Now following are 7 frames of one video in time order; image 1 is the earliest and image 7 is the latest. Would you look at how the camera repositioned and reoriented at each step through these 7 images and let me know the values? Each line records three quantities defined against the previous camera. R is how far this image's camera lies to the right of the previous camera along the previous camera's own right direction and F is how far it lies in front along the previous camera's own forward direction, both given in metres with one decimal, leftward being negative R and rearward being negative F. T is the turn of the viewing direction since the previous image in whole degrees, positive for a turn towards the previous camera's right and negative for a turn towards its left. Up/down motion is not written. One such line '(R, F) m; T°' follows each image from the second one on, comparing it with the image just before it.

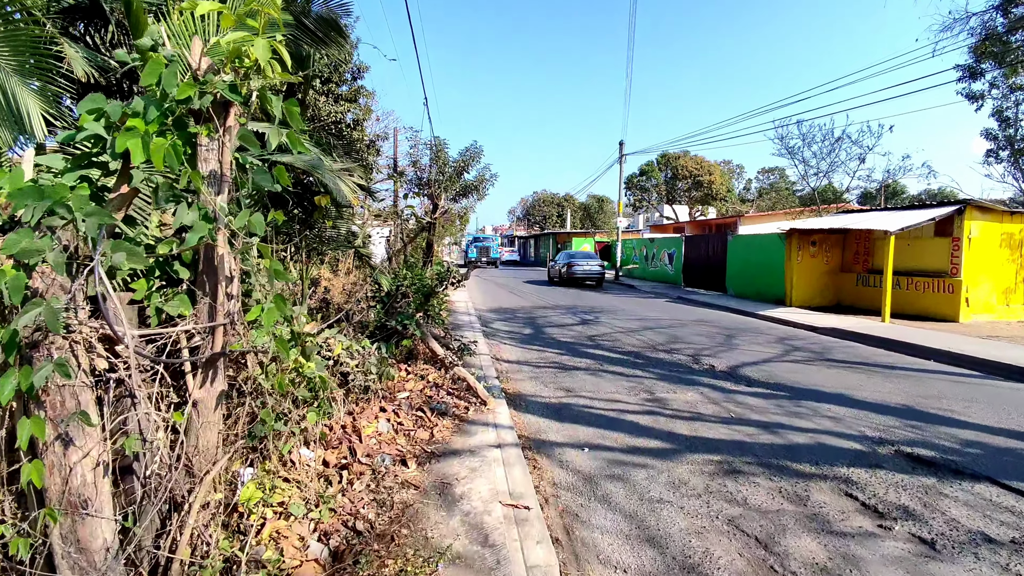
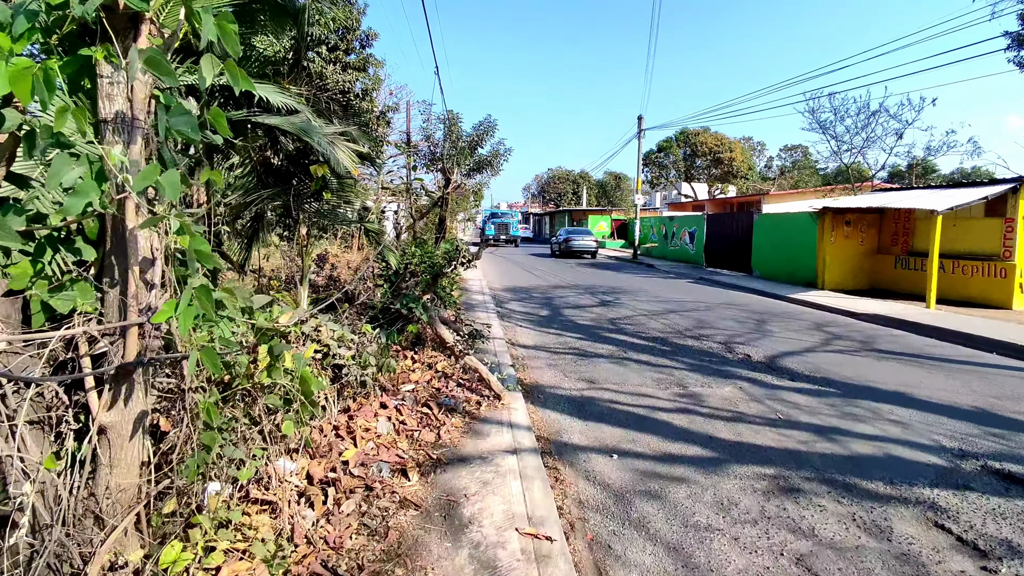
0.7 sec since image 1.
(0.0, +0.6) m; -1°
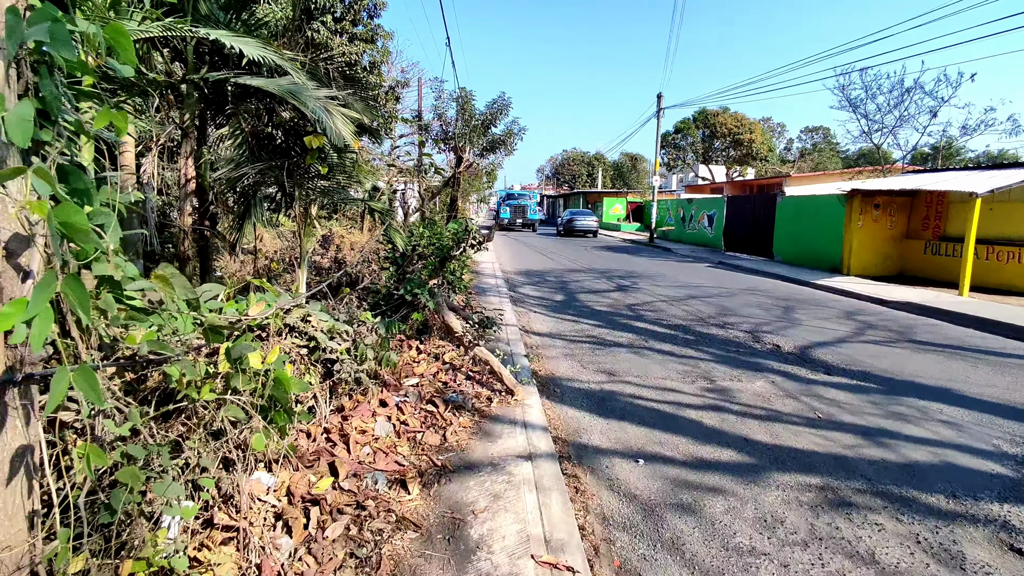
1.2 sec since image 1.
(0.0, +0.4) m; -1°
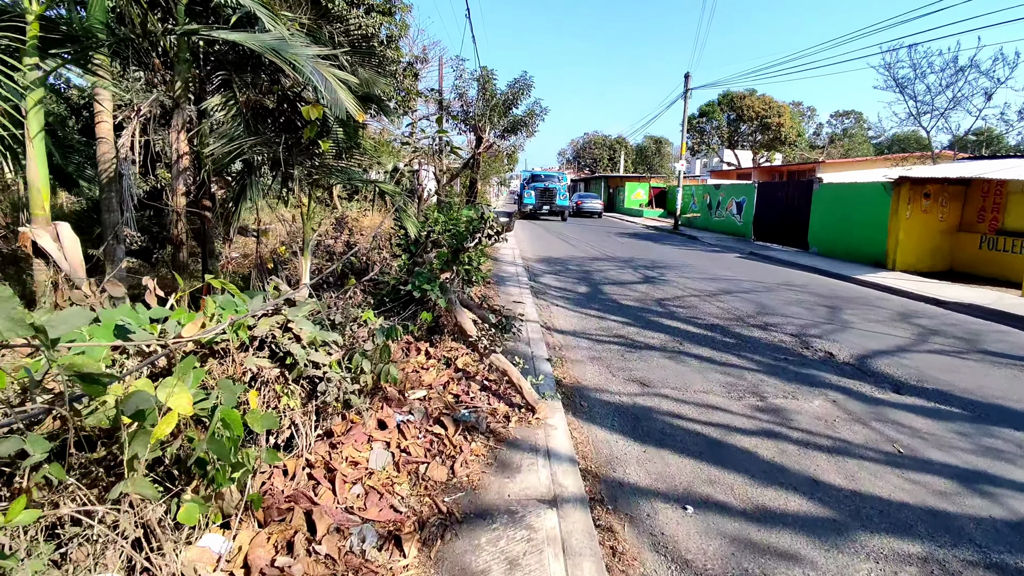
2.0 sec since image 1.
(0.0, +0.6) m; -2°
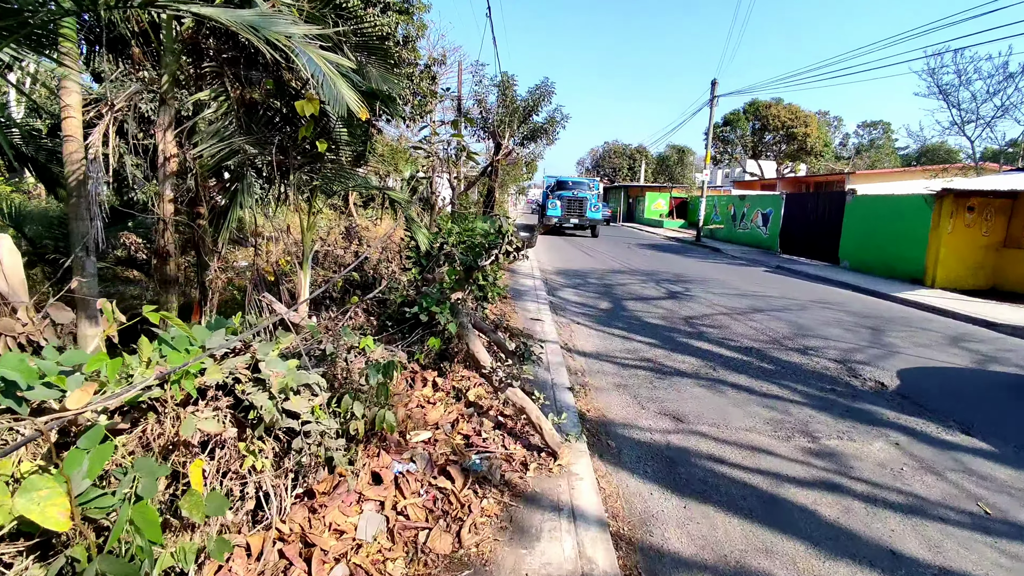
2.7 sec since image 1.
(0.0, +0.4) m; -2°
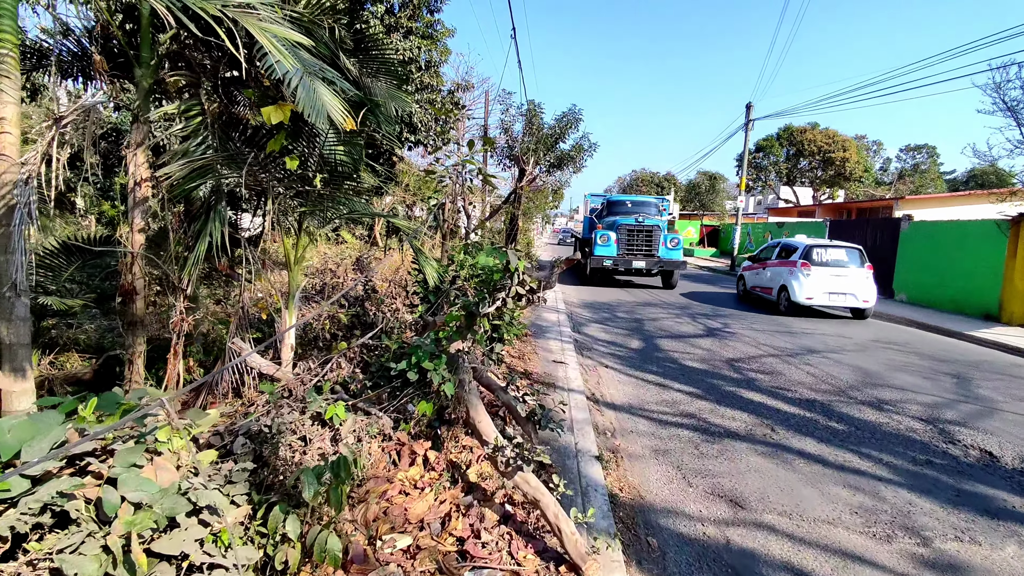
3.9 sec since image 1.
(+0.1, +0.7) m; -2°
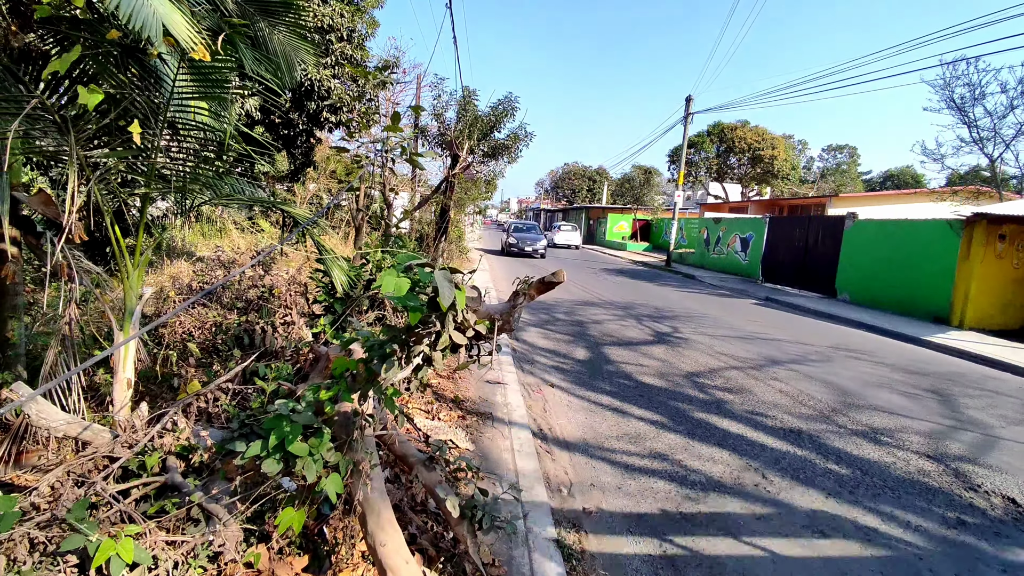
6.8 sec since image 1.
(0.0, +1.0) m; +6°
